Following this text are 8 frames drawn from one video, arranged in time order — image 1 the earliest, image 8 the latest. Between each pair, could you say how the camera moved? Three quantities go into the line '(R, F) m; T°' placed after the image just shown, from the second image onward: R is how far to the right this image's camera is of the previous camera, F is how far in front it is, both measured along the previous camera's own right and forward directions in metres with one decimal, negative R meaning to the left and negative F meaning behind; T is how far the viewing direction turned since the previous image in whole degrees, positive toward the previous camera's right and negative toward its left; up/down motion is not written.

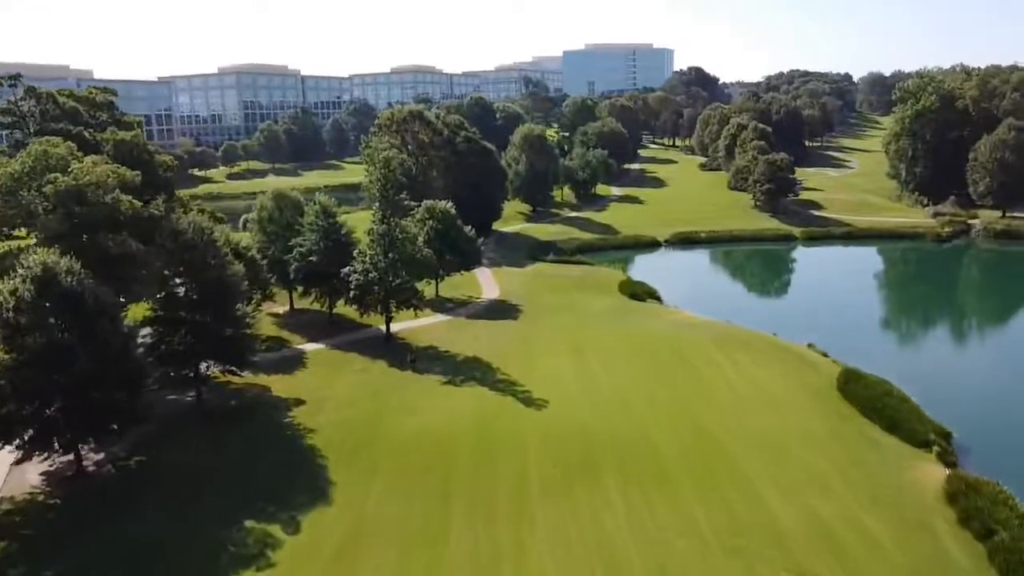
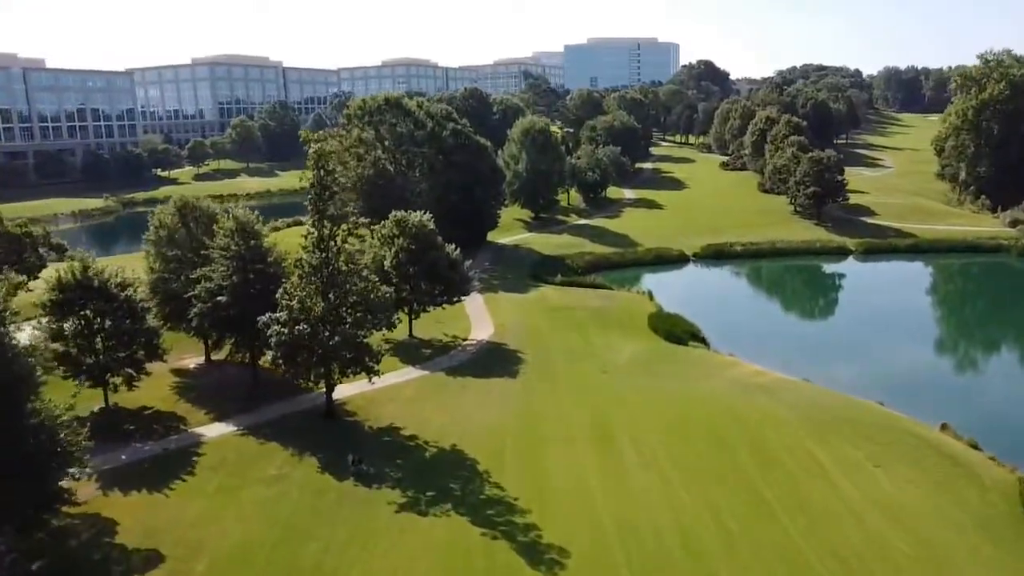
(+0.1, +16.7) m; 0°
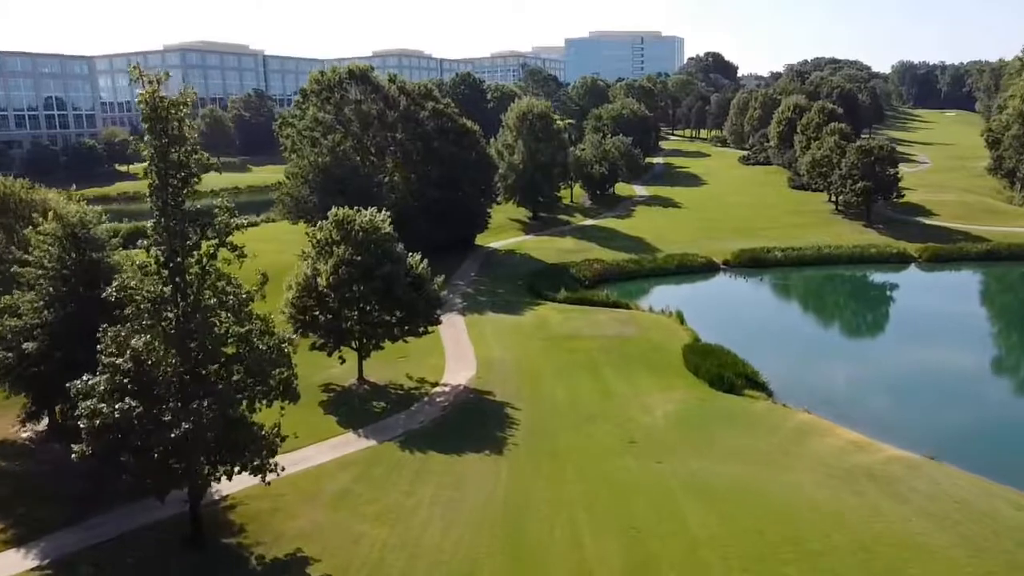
(+0.5, +14.3) m; 0°
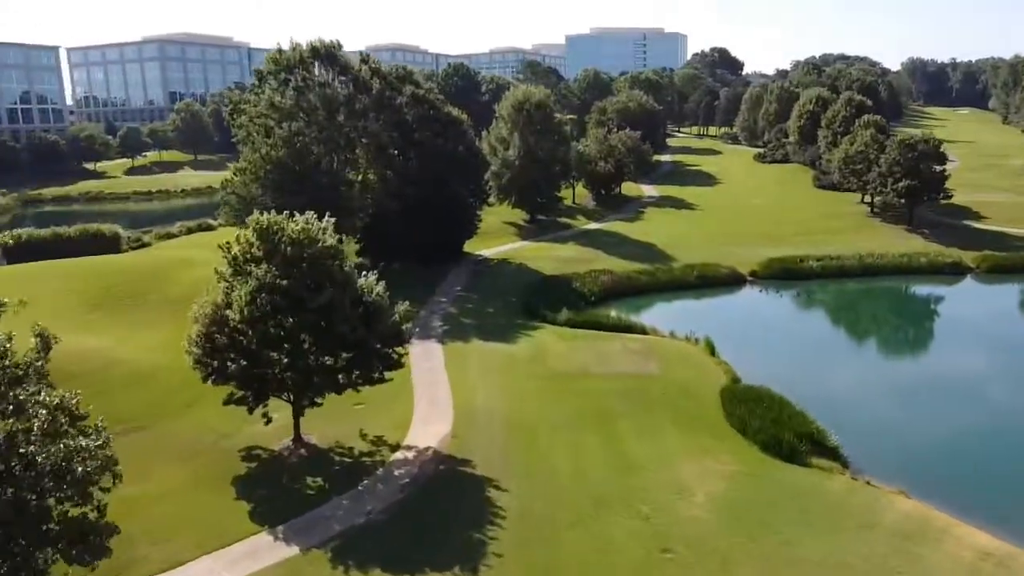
(+0.4, +9.5) m; 0°
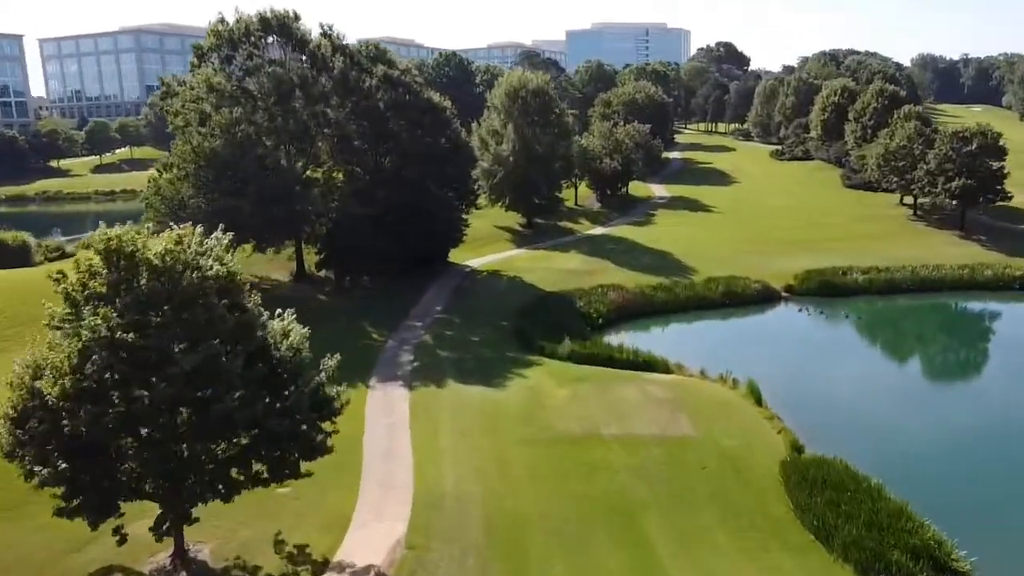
(+0.4, +9.1) m; 0°
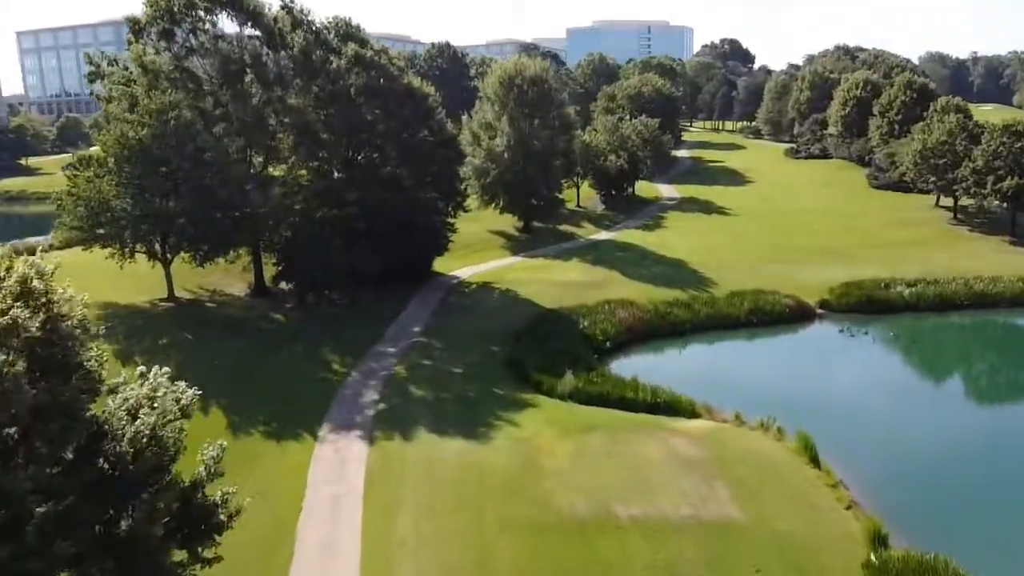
(+0.3, +6.7) m; 0°
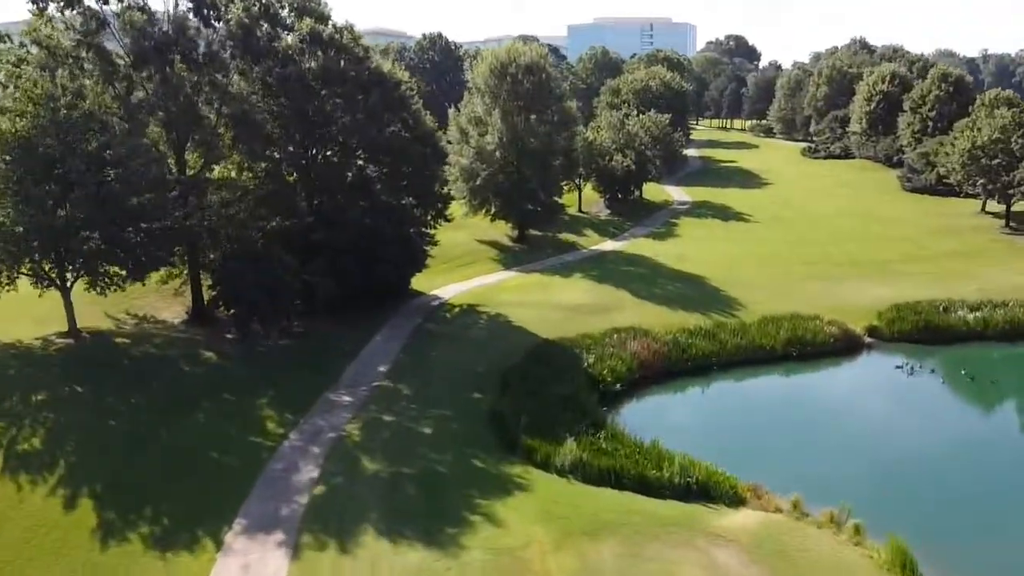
(+0.4, +7.0) m; 0°
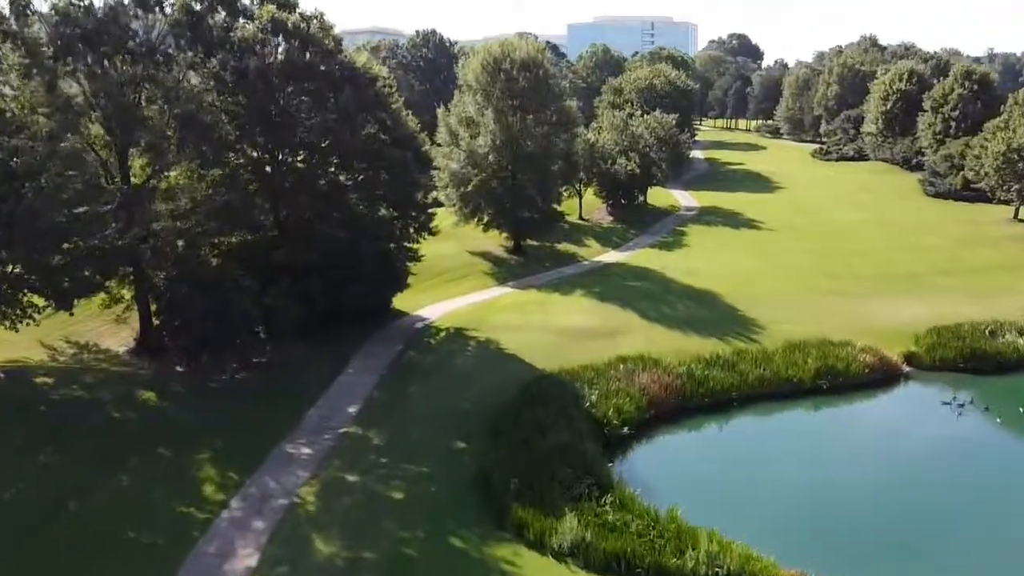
(+0.3, +4.2) m; 0°
